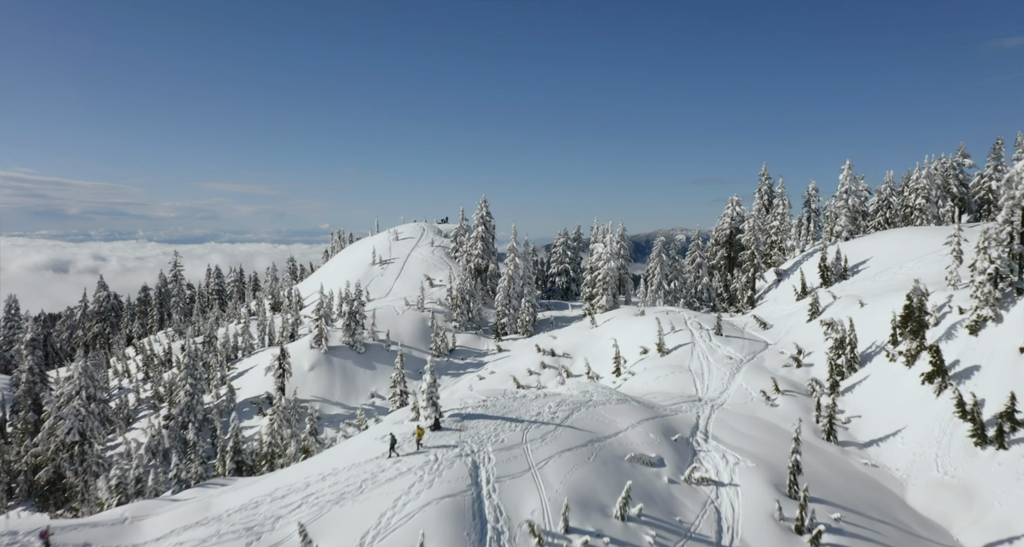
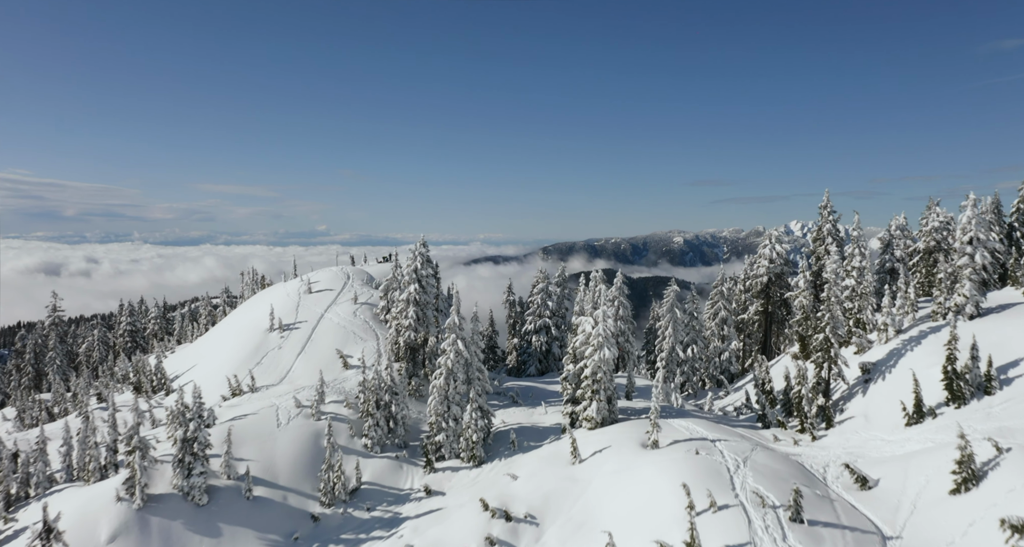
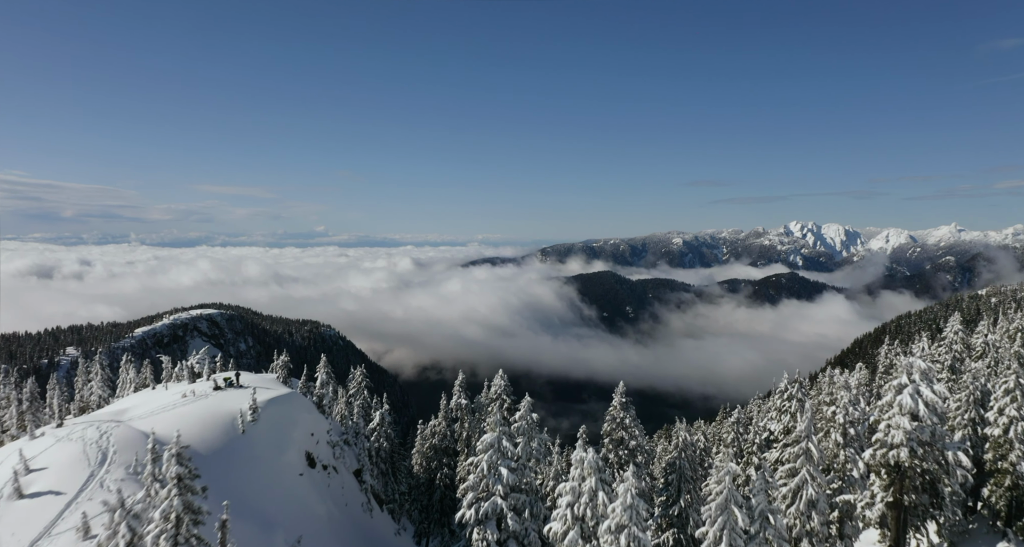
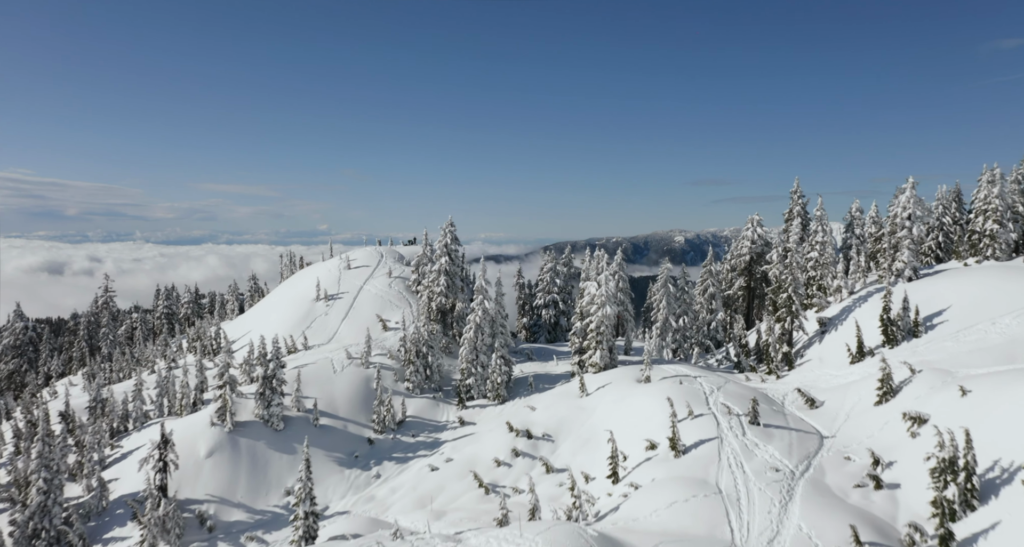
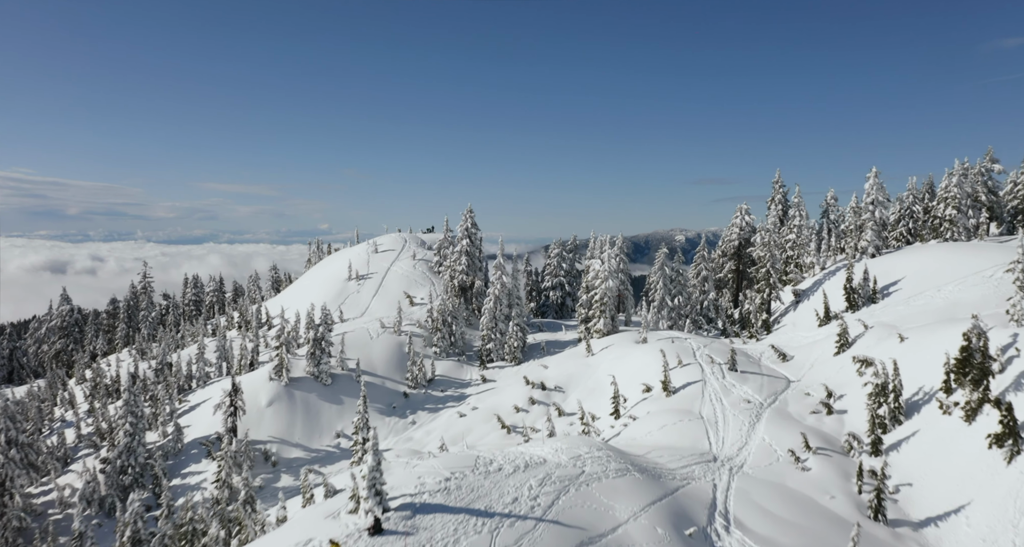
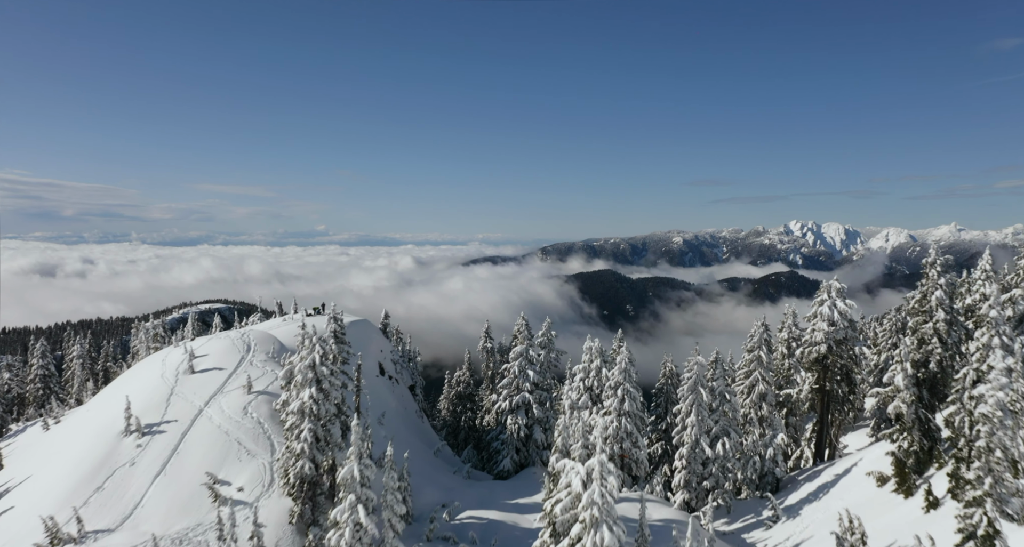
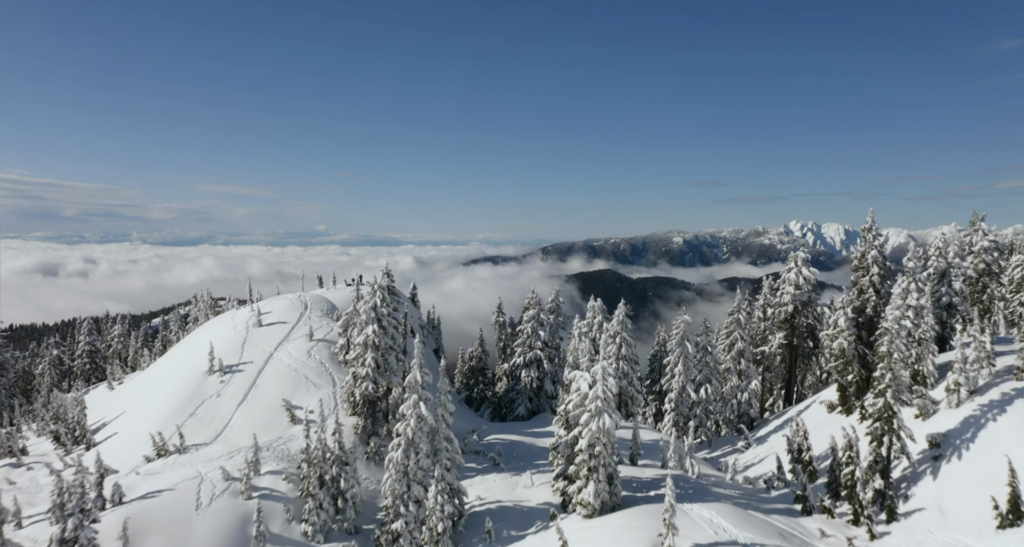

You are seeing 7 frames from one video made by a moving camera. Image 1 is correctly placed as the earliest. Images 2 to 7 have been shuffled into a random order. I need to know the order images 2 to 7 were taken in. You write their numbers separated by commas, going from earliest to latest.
5, 4, 2, 7, 6, 3
